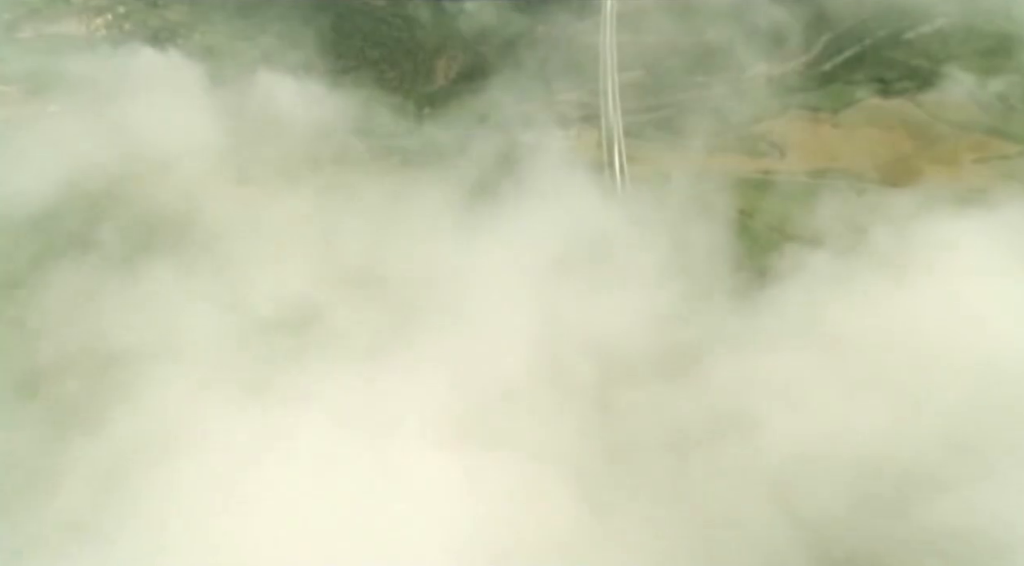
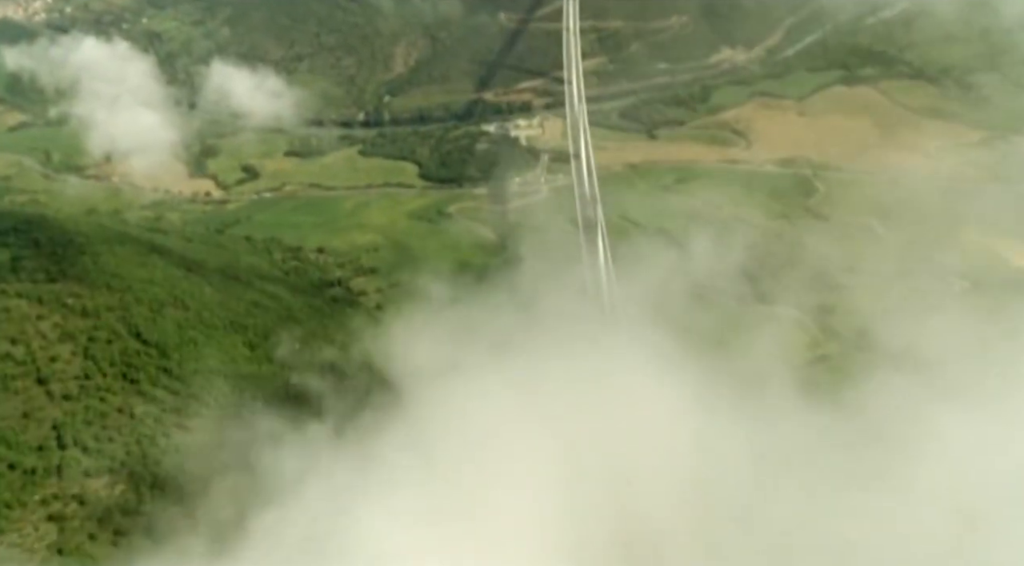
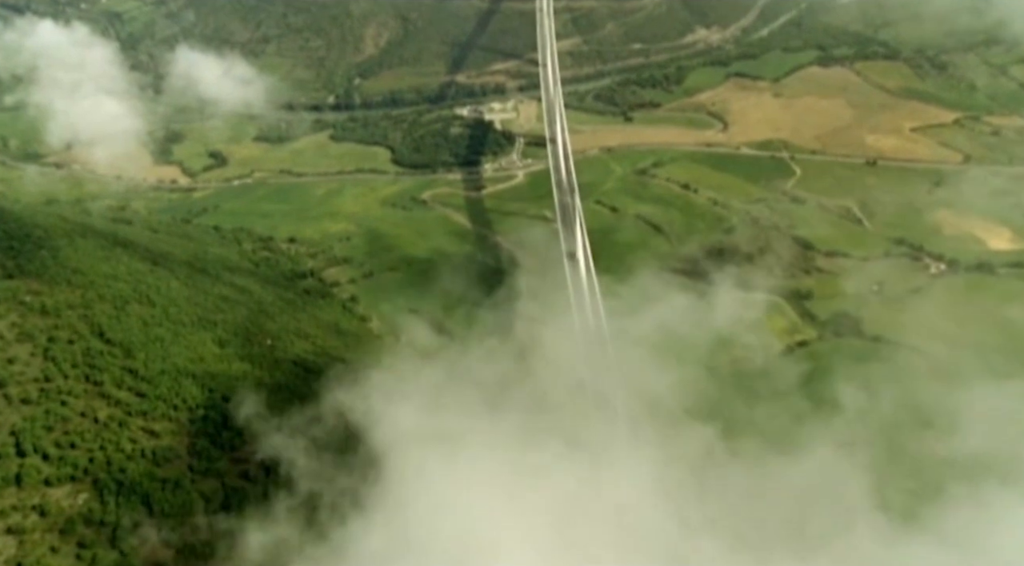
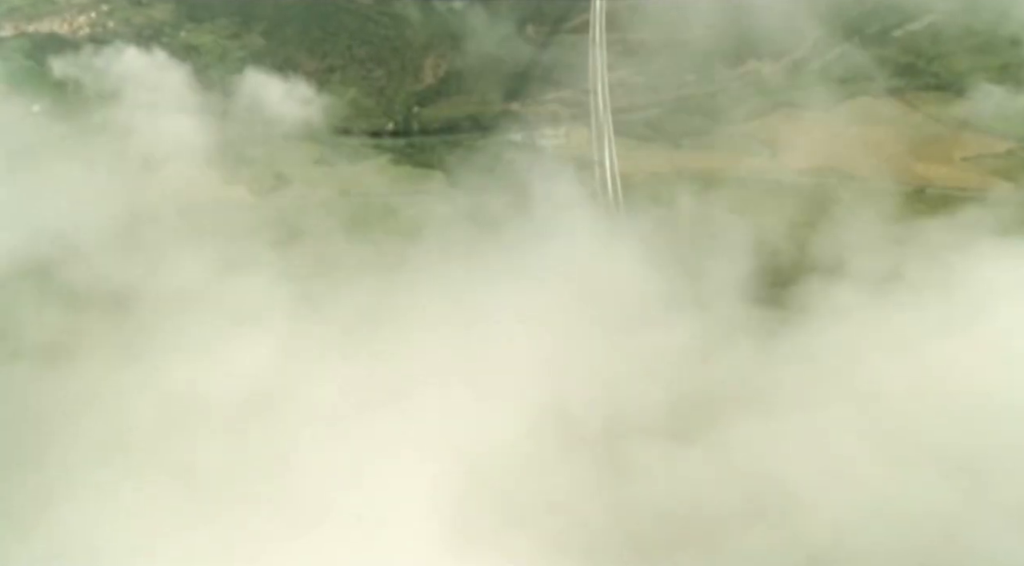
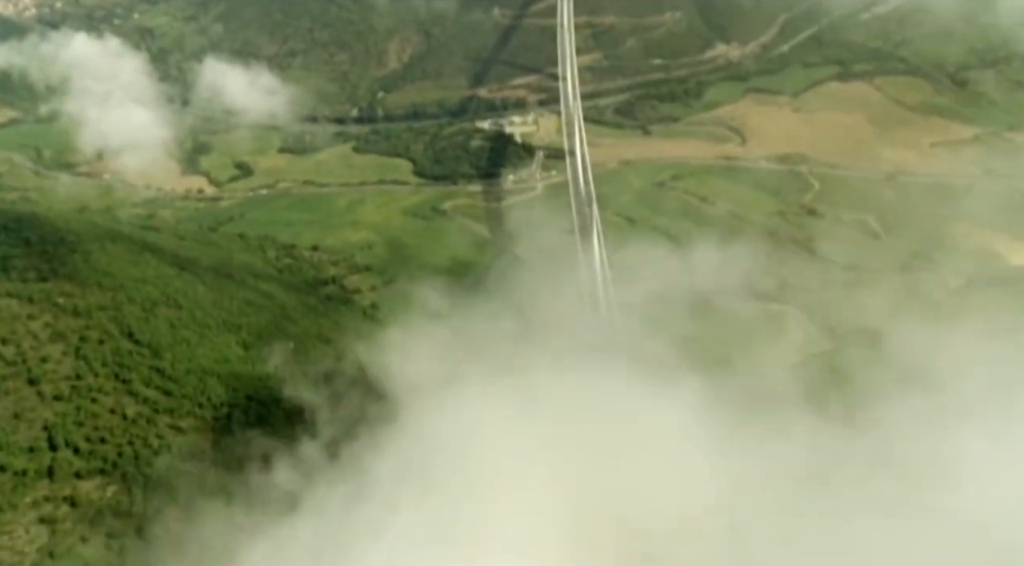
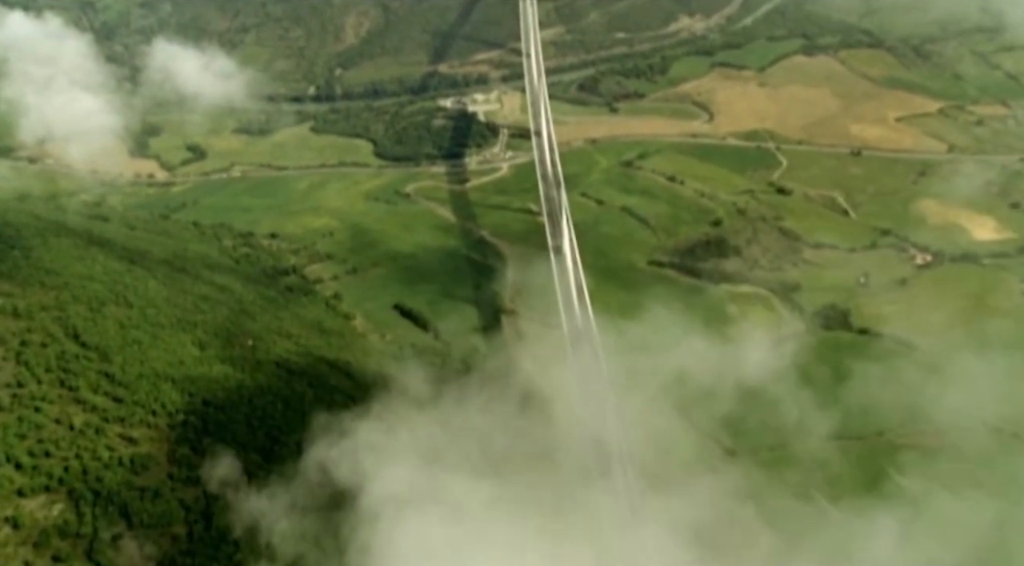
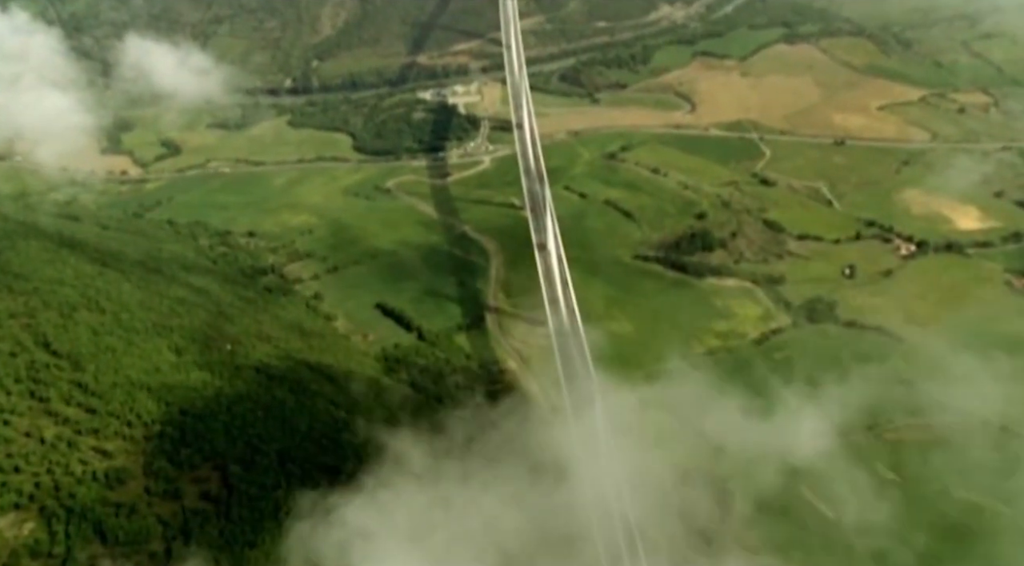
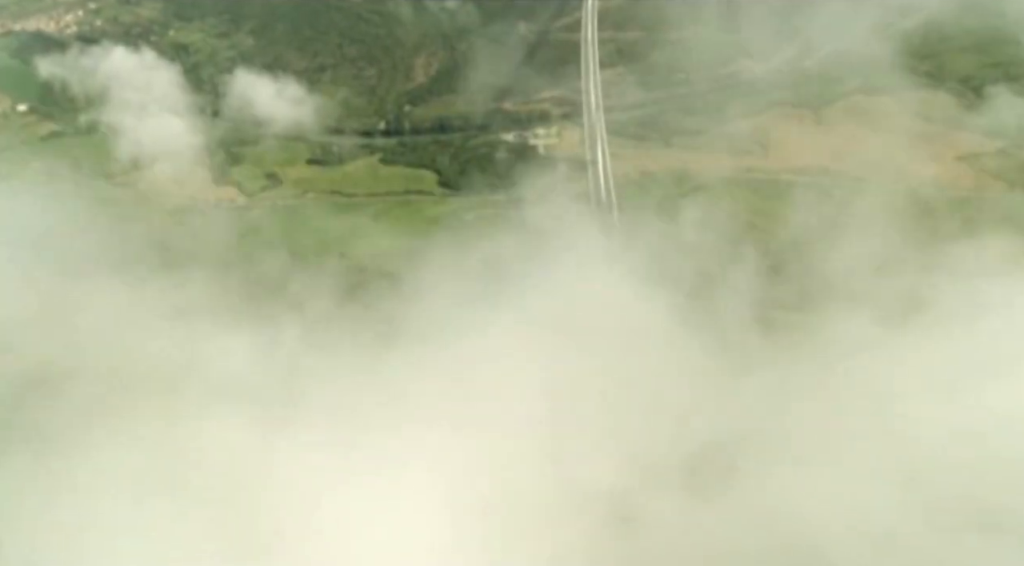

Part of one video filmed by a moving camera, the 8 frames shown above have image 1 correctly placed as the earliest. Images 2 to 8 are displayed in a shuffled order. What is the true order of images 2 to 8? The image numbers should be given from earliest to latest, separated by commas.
4, 8, 2, 5, 3, 6, 7
